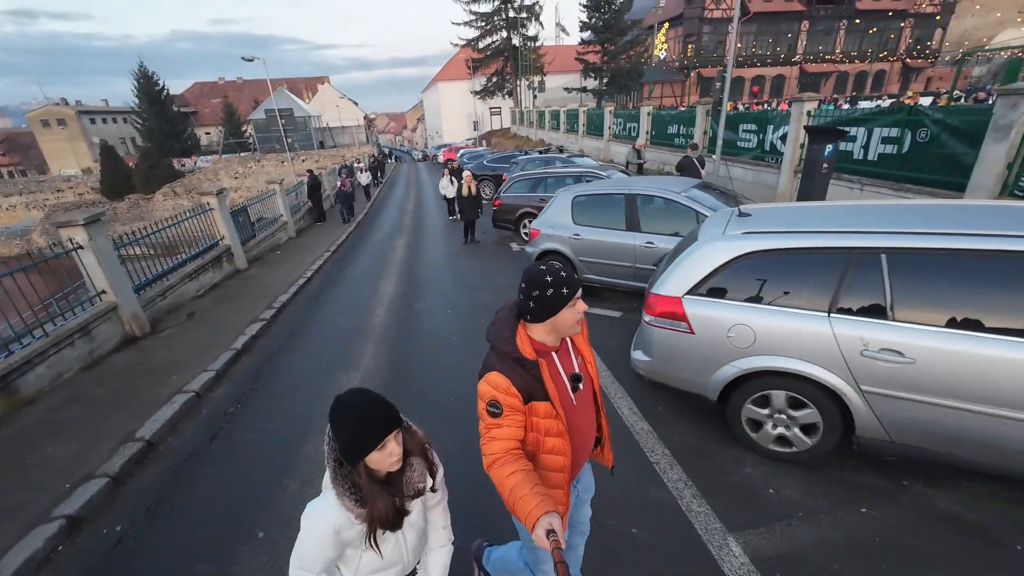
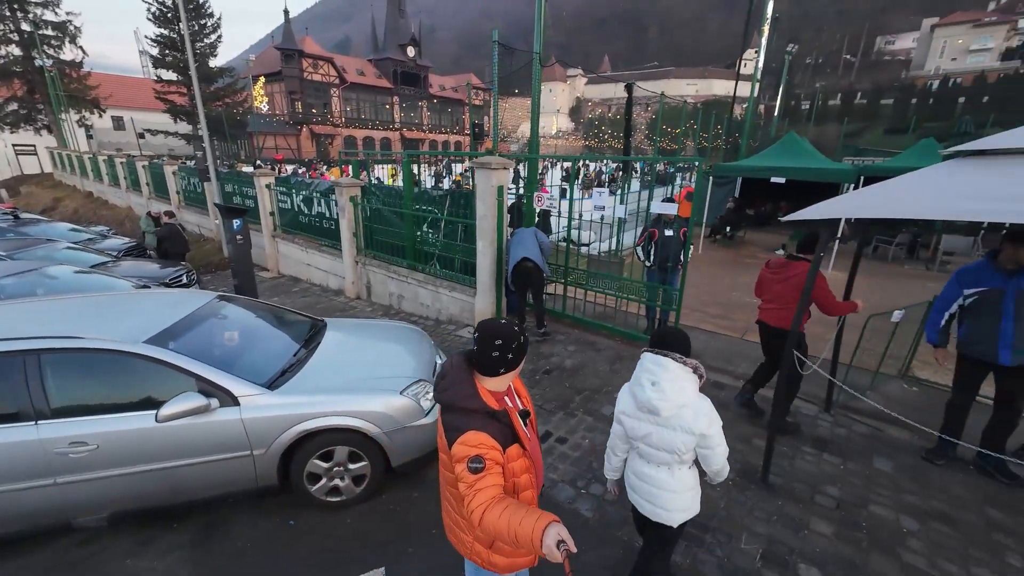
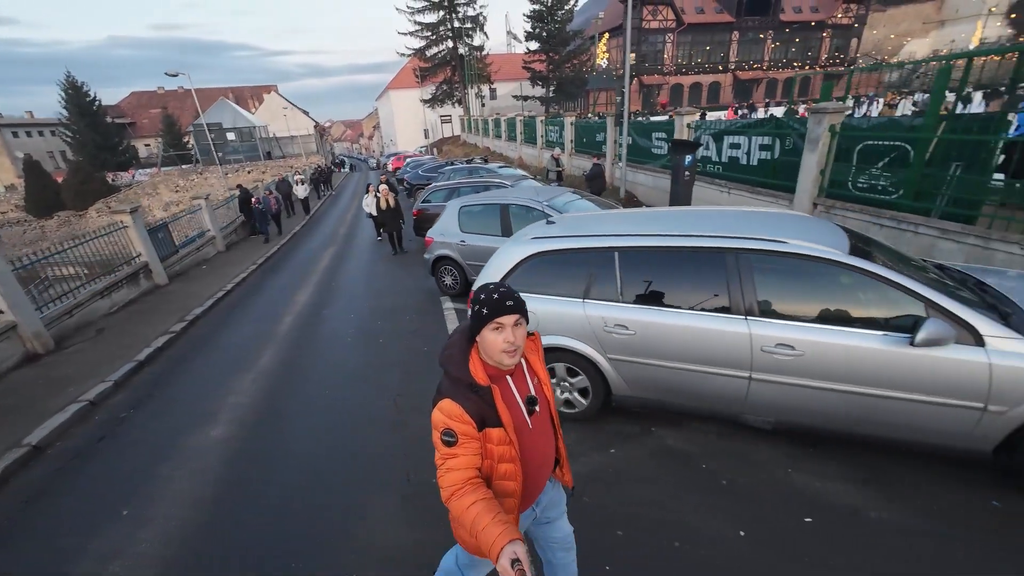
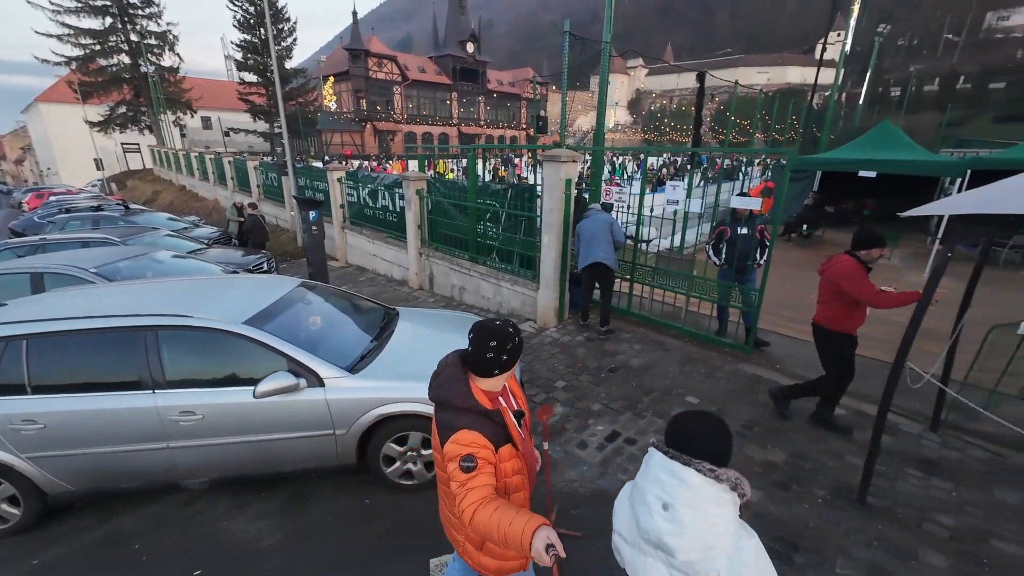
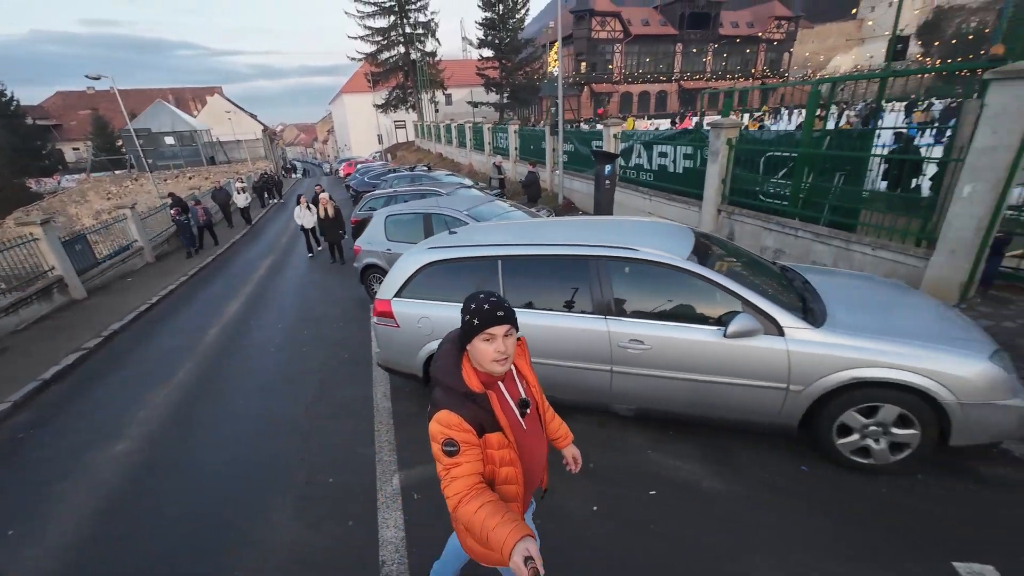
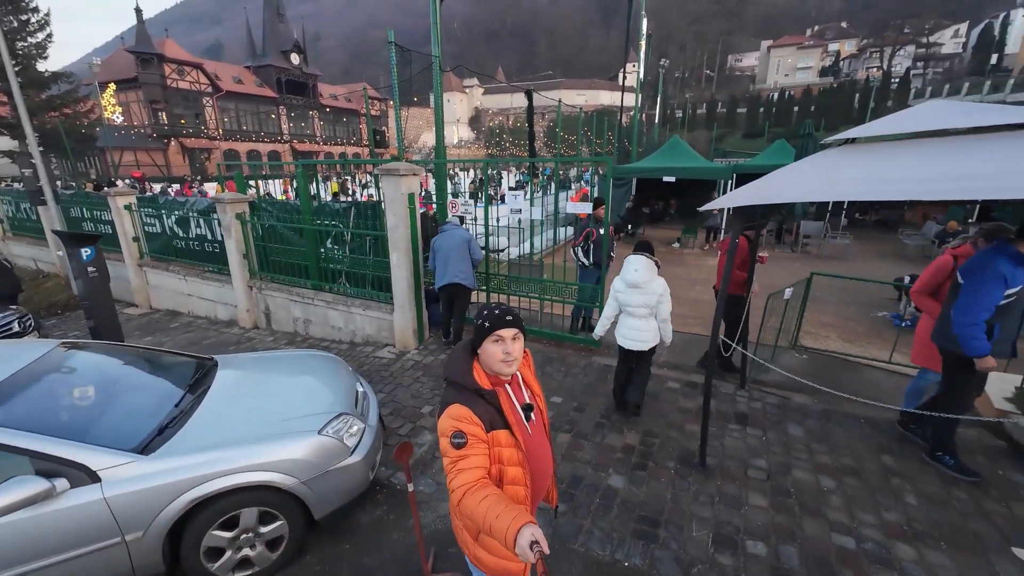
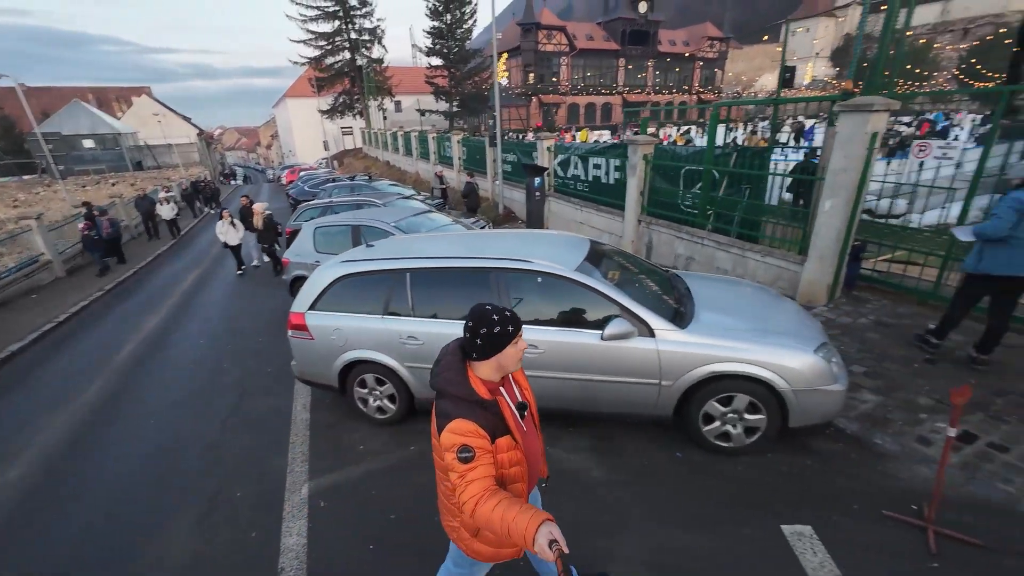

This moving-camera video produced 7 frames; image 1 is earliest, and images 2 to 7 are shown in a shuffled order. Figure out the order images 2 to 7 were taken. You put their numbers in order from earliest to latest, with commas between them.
3, 5, 7, 4, 2, 6
